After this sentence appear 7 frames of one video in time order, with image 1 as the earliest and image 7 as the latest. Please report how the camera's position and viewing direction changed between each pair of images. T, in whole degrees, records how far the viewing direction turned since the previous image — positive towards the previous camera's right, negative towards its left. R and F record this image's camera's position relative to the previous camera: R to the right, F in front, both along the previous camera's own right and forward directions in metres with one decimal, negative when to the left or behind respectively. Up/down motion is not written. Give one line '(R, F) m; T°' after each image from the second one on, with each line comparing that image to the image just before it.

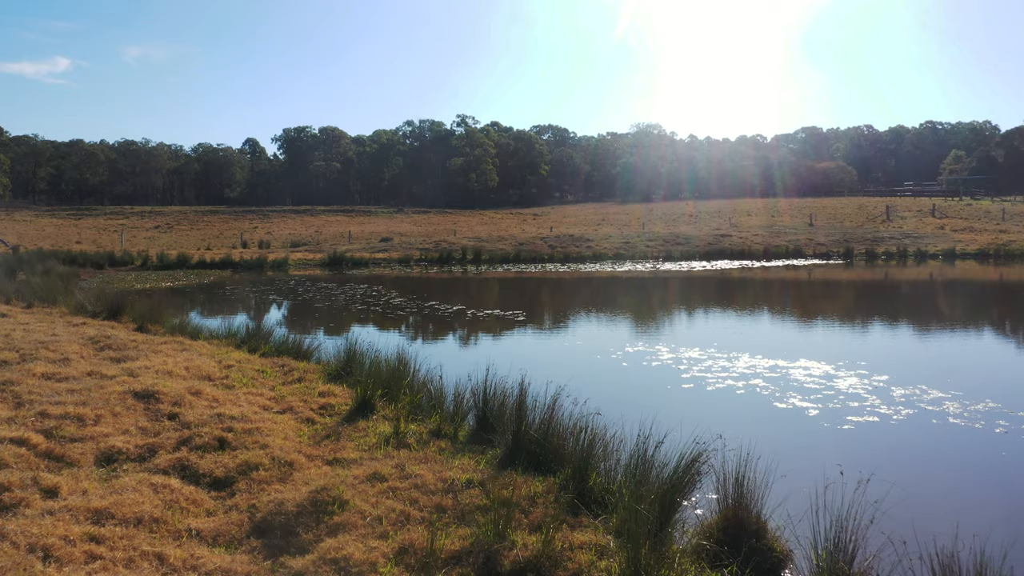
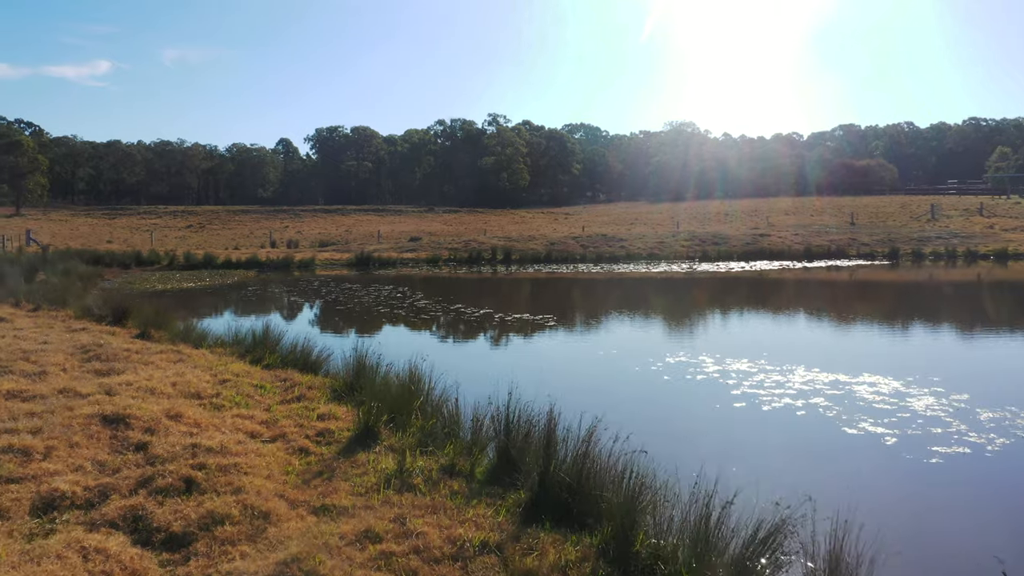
(0.0, +1.1) m; -2°
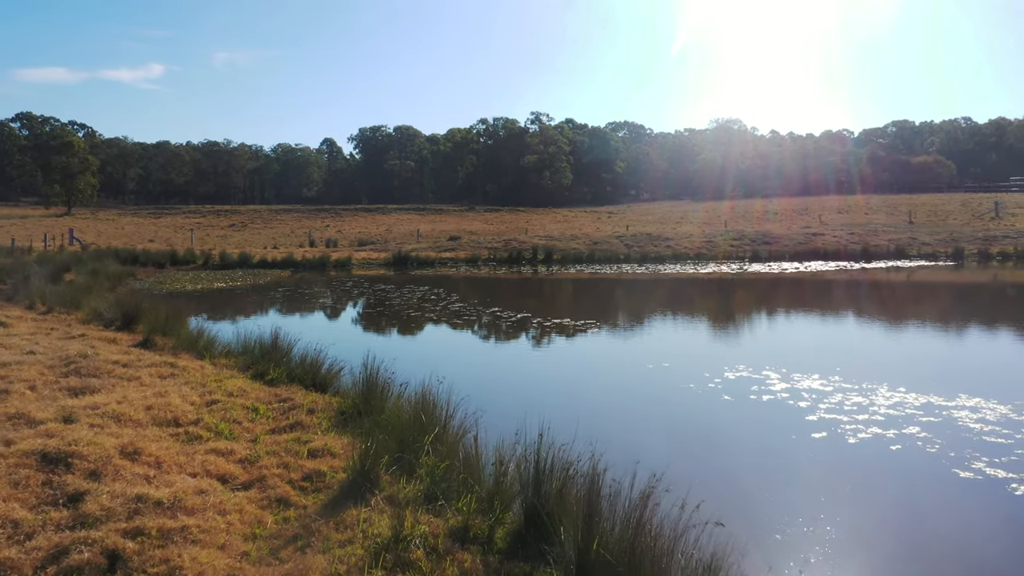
(+0.1, +1.3) m; -3°
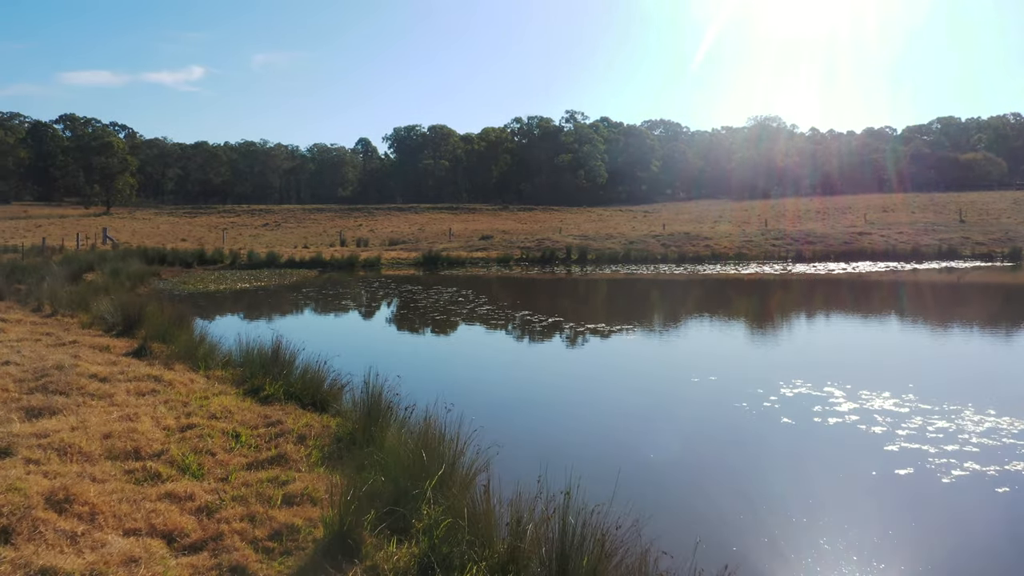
(+0.1, +1.1) m; -2°
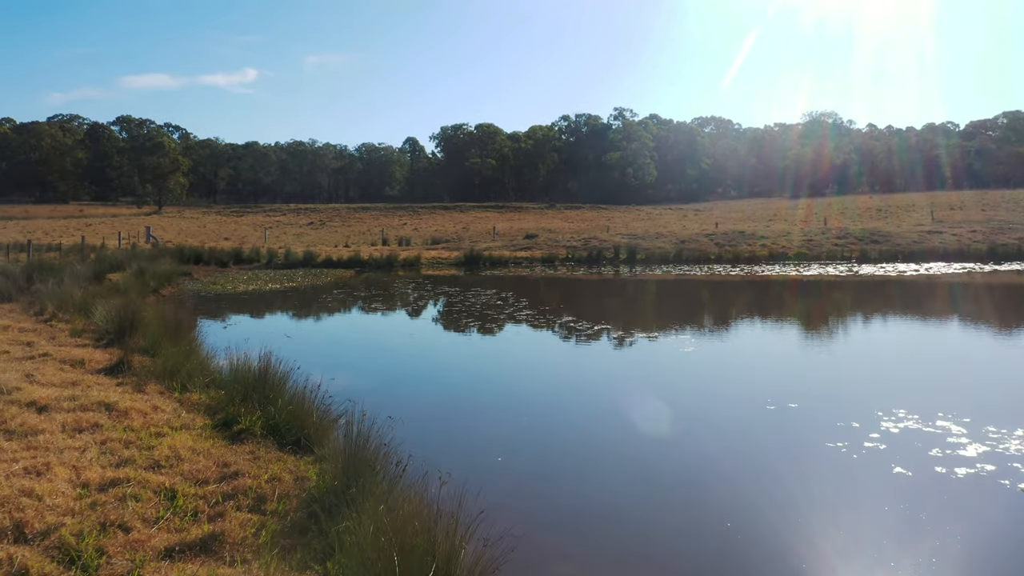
(+0.1, +1.6) m; -3°
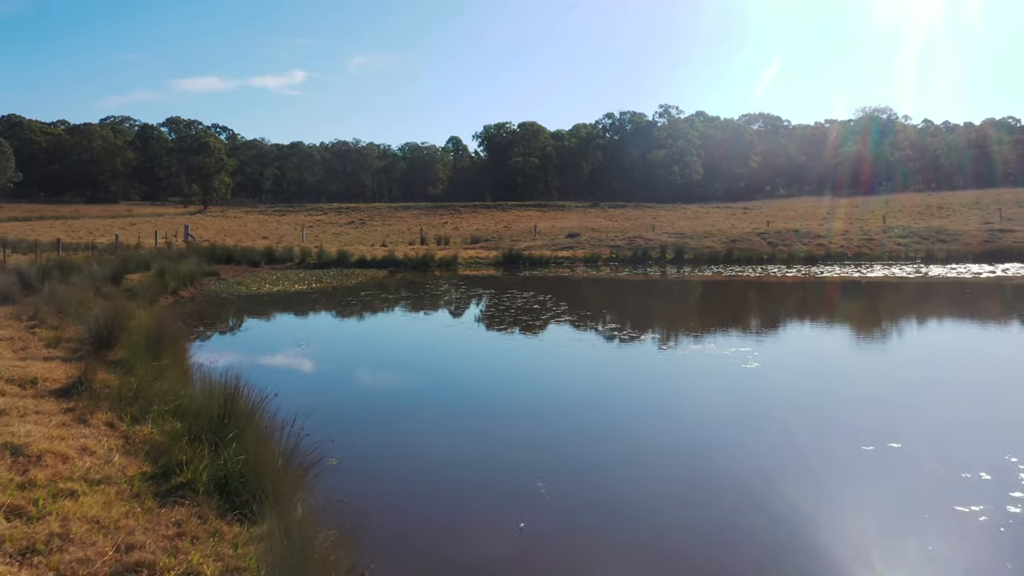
(+0.1, +1.6) m; -3°
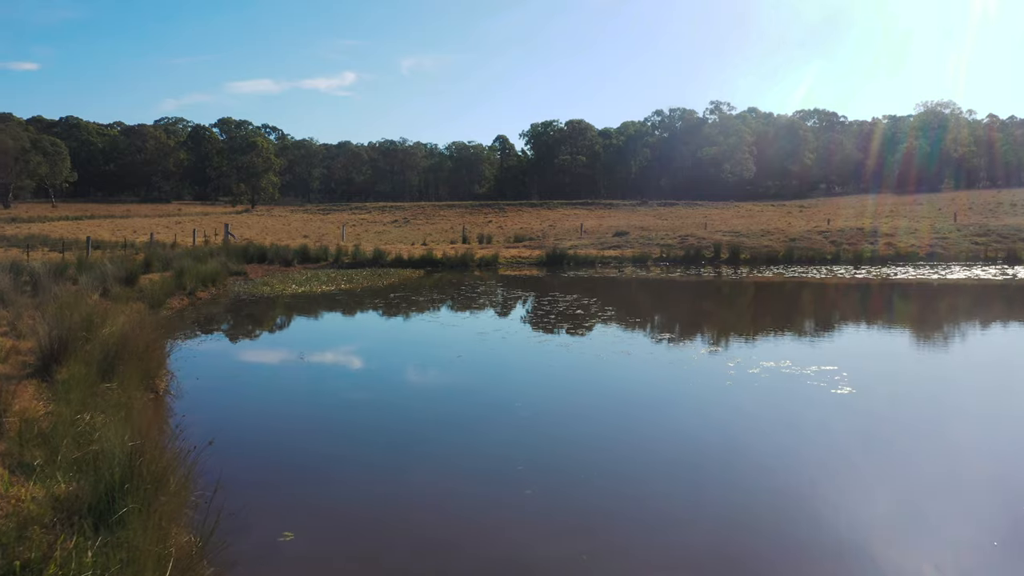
(+0.1, +1.8) m; -3°
